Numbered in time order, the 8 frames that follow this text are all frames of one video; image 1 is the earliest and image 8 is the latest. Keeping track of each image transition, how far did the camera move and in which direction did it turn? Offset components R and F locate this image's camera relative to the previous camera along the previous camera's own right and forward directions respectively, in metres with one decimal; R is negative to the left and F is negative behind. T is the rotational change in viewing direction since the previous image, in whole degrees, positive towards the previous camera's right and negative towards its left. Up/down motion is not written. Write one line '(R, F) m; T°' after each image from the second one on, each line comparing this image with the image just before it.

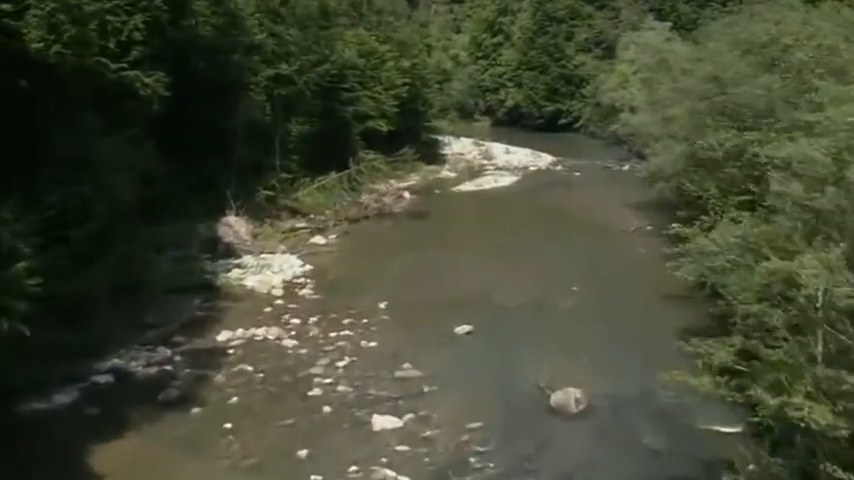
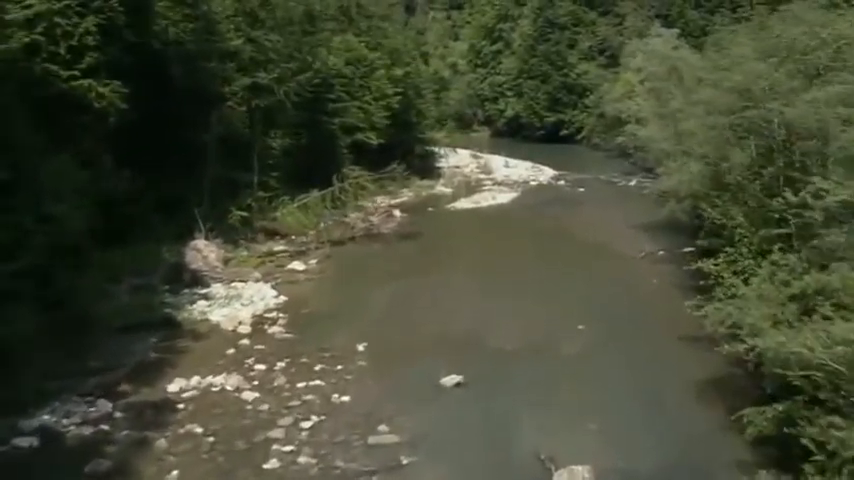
(+0.2, +2.6) m; 0°
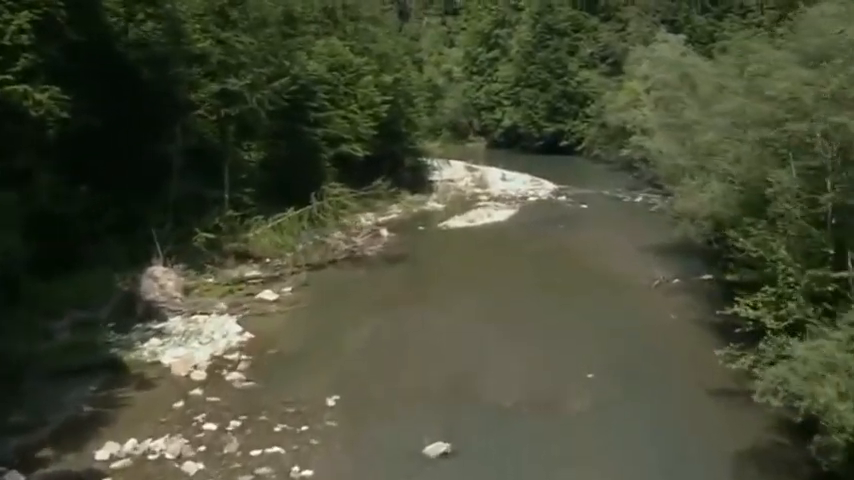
(+0.2, +2.8) m; 0°
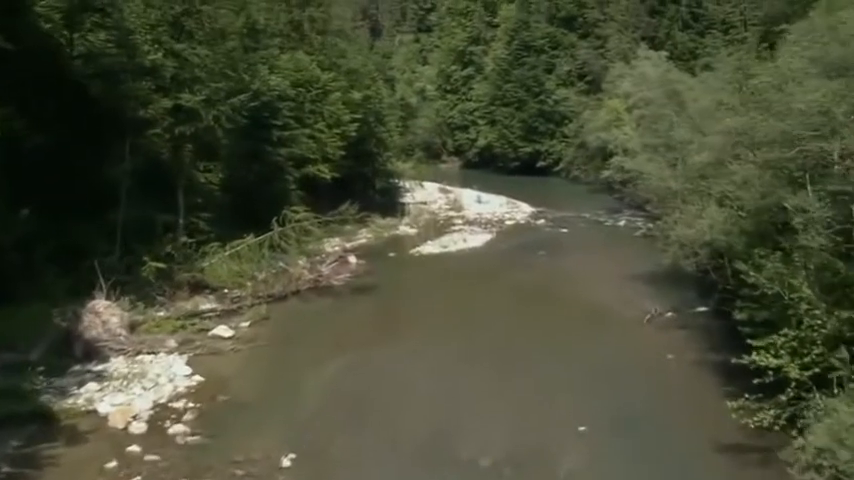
(0.0, +2.0) m; +1°
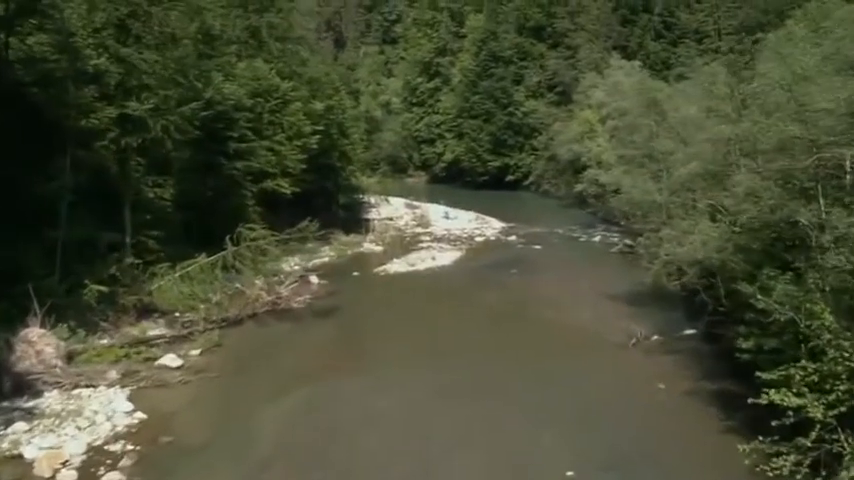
(0.0, +1.7) m; +2°
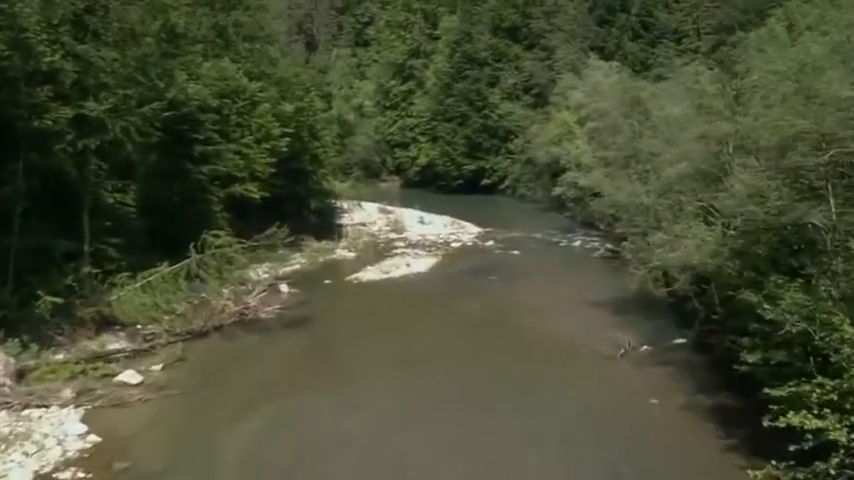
(0.0, +1.1) m; +1°
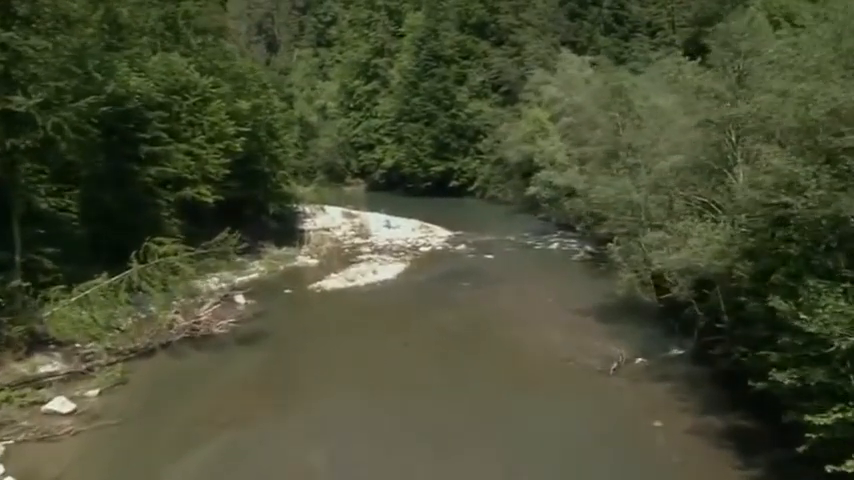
(0.0, +2.0) m; +1°
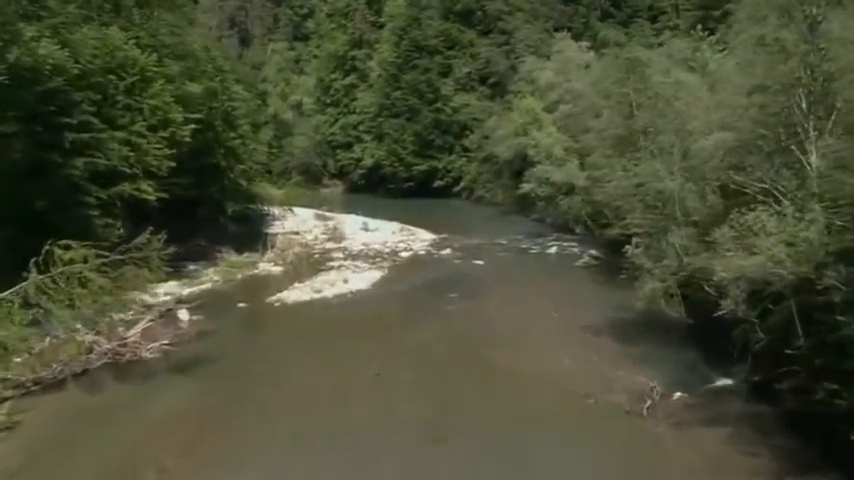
(+0.1, +3.8) m; +1°
